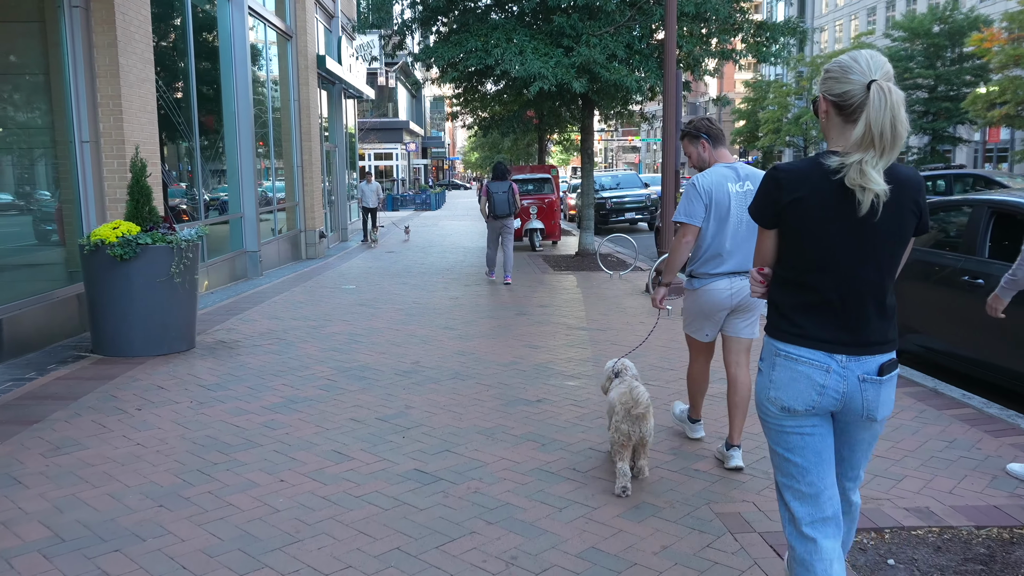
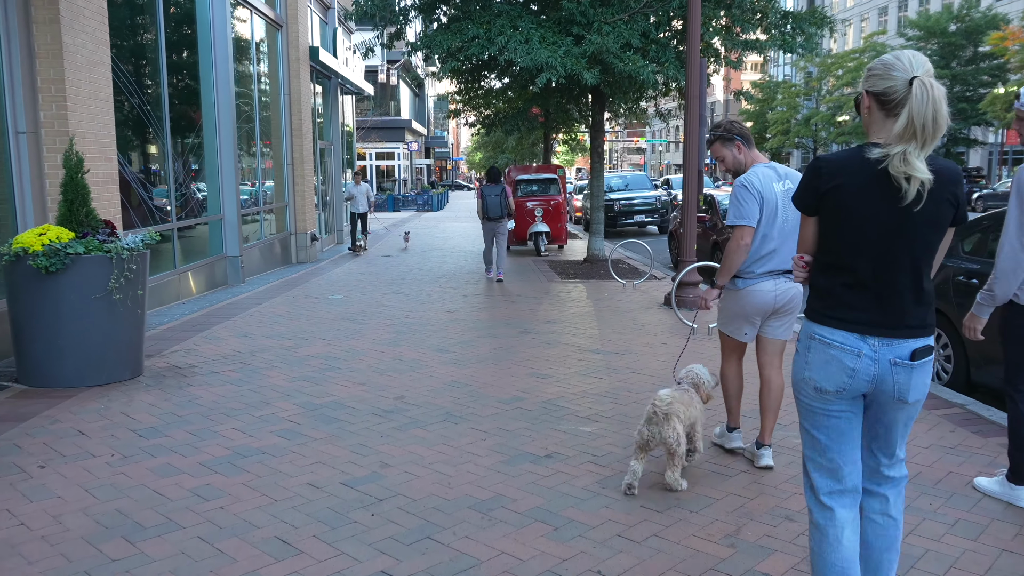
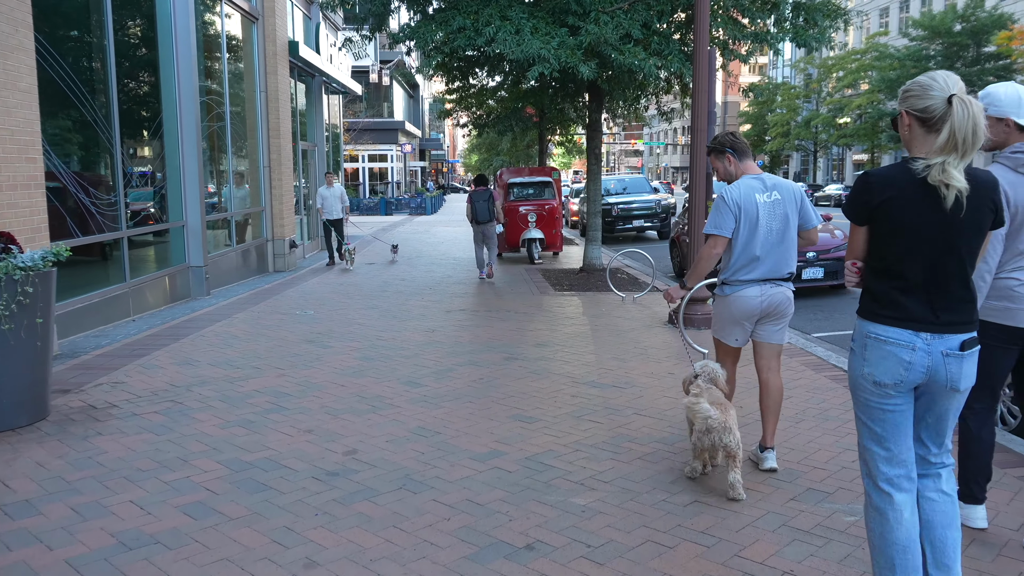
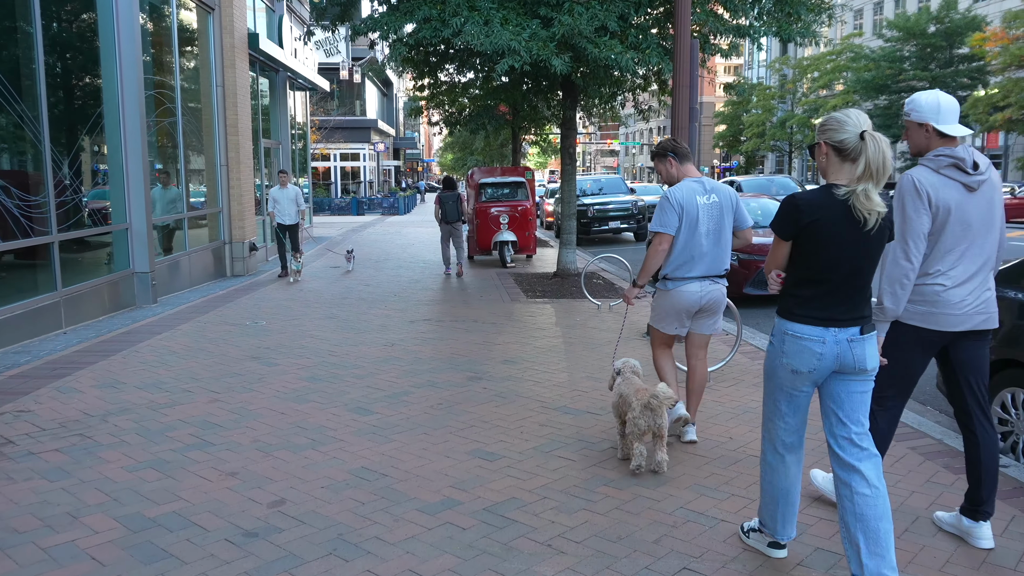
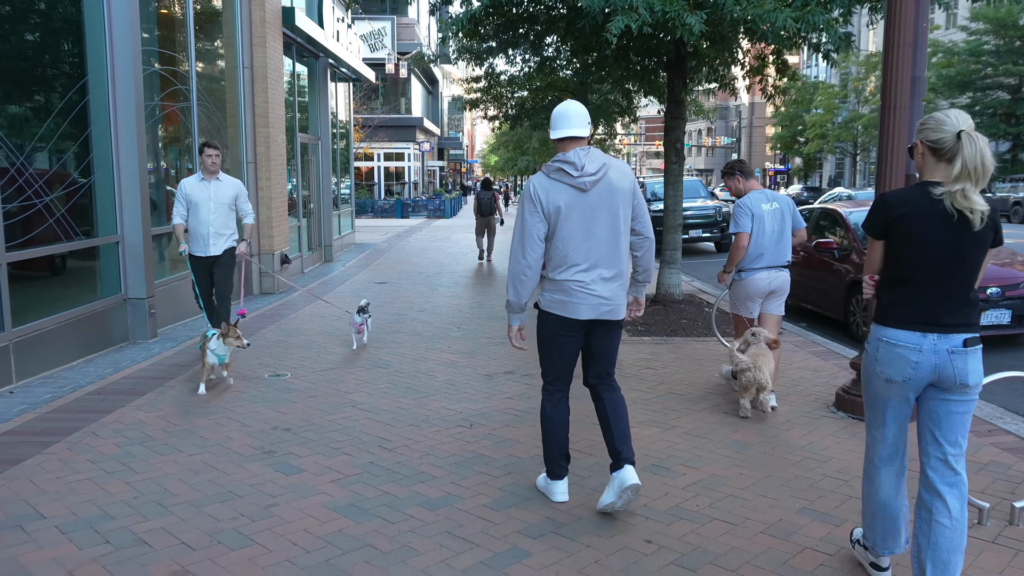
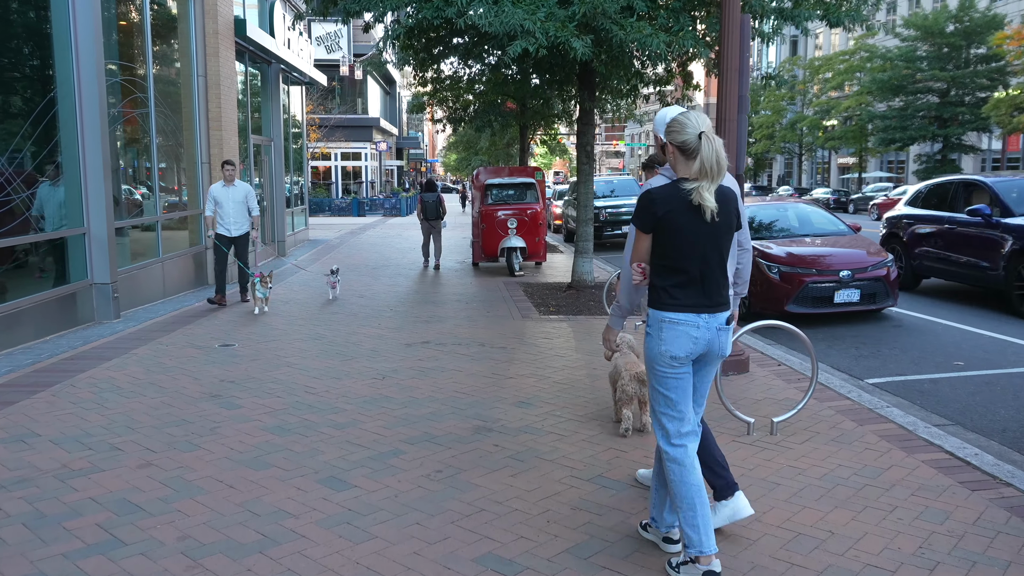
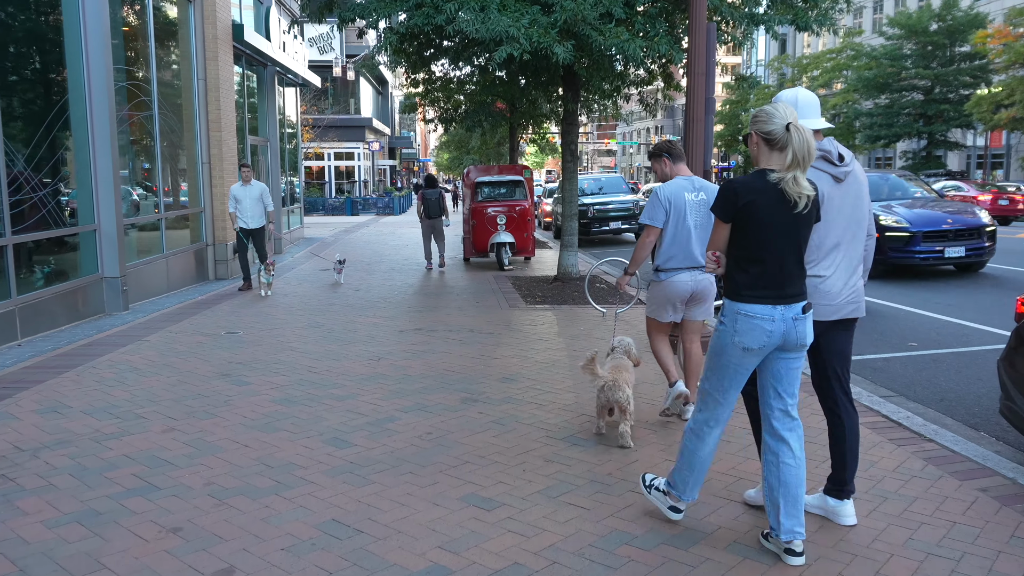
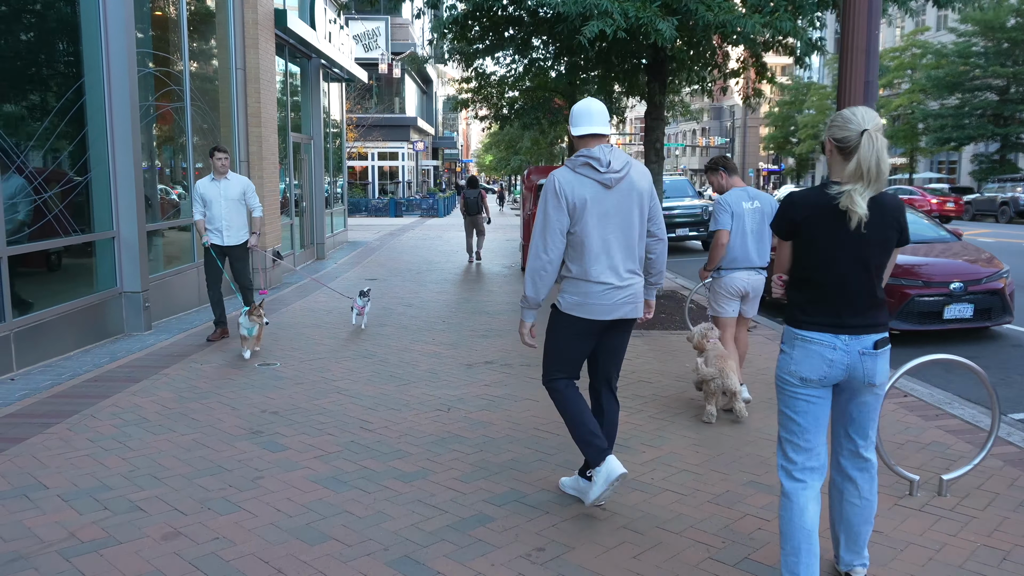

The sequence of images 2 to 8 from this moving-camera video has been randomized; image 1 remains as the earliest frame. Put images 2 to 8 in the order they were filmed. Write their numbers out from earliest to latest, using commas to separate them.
2, 3, 4, 7, 6, 8, 5
